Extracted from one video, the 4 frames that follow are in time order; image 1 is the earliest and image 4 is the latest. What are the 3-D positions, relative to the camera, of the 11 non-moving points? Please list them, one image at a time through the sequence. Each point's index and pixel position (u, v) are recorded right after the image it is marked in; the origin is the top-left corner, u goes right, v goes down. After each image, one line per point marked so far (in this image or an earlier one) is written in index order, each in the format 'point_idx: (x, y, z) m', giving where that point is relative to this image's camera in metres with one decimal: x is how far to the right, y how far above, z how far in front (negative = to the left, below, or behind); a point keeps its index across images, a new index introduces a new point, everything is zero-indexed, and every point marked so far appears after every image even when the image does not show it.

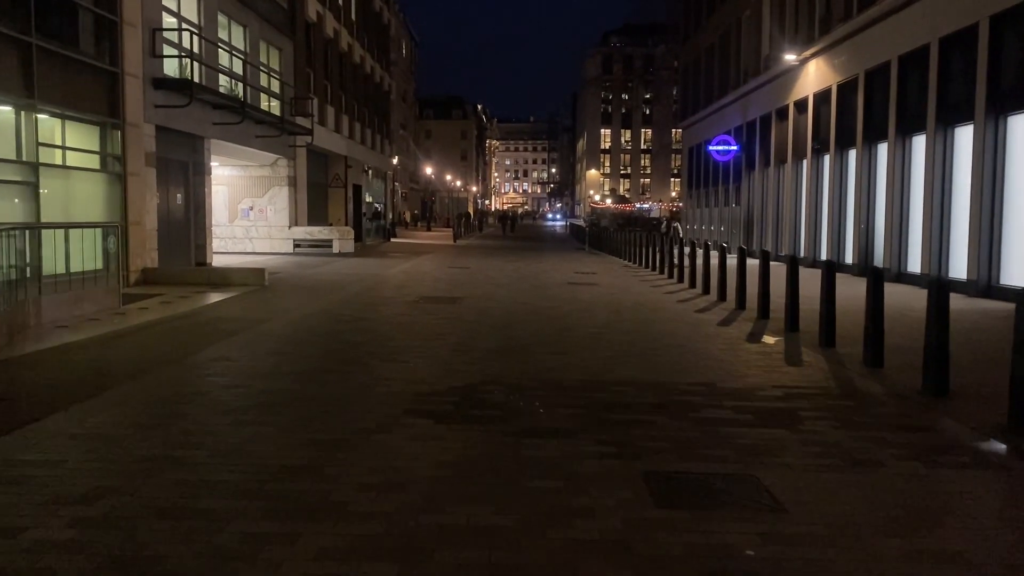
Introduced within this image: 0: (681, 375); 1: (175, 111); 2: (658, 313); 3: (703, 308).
0: (+1.8, -0.9, +9.2) m
1: (-7.6, +4.0, +19.4) m
2: (+2.5, -0.4, +14.9) m
3: (+3.5, -0.4, +16.0) m
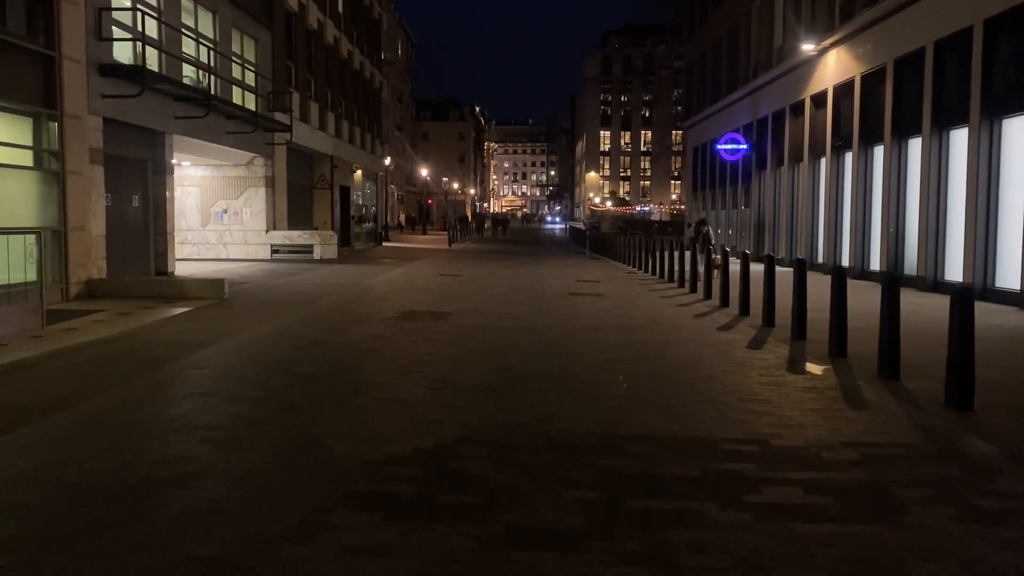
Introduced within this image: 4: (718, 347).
0: (+1.7, -1.1, +7.0) m
1: (-7.7, +3.7, +17.3) m
2: (+2.4, -0.7, +12.8) m
3: (+3.4, -0.6, +13.9) m
4: (+2.7, -0.8, +11.6) m
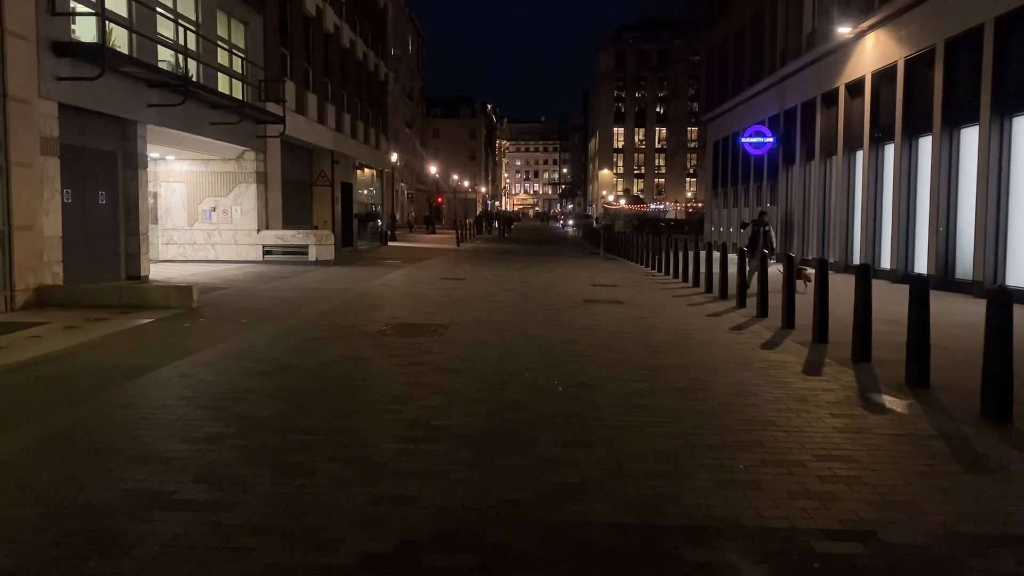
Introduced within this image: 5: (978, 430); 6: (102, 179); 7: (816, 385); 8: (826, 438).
0: (+1.7, -1.3, +5.0) m
1: (-7.5, +3.6, +15.4) m
2: (+2.5, -0.8, +10.8) m
3: (+3.5, -0.7, +11.8) m
4: (+2.8, -0.9, +9.5) m
5: (+3.8, -1.2, +7.0) m
6: (-7.9, +2.1, +16.6) m
7: (+3.1, -1.0, +8.9) m
8: (+2.5, -1.2, +6.8) m
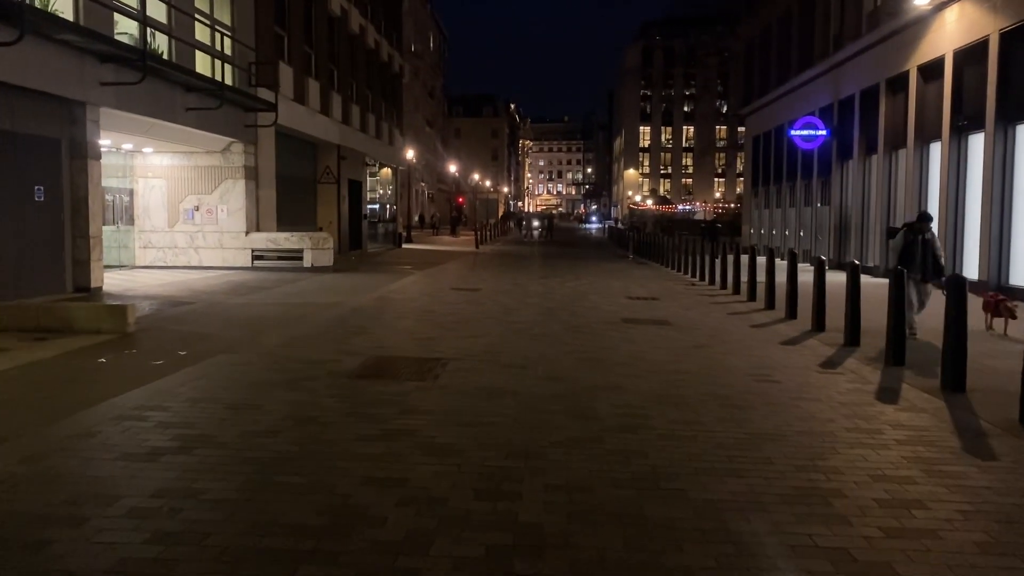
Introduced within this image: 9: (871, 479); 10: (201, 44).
0: (+1.7, -1.5, +1.9) m
1: (-7.2, +3.4, +12.5) m
2: (+2.7, -1.1, +7.6) m
3: (+3.7, -1.0, +8.7) m
4: (+3.0, -1.2, +6.4) m
5: (+3.9, -1.4, +3.8) m
6: (-7.6, +1.9, +13.7) m
7: (+3.3, -1.3, +5.7) m
8: (+2.5, -1.4, +3.6) m
9: (+2.3, -1.2, +5.6) m
10: (-6.9, +5.4, +19.2) m
